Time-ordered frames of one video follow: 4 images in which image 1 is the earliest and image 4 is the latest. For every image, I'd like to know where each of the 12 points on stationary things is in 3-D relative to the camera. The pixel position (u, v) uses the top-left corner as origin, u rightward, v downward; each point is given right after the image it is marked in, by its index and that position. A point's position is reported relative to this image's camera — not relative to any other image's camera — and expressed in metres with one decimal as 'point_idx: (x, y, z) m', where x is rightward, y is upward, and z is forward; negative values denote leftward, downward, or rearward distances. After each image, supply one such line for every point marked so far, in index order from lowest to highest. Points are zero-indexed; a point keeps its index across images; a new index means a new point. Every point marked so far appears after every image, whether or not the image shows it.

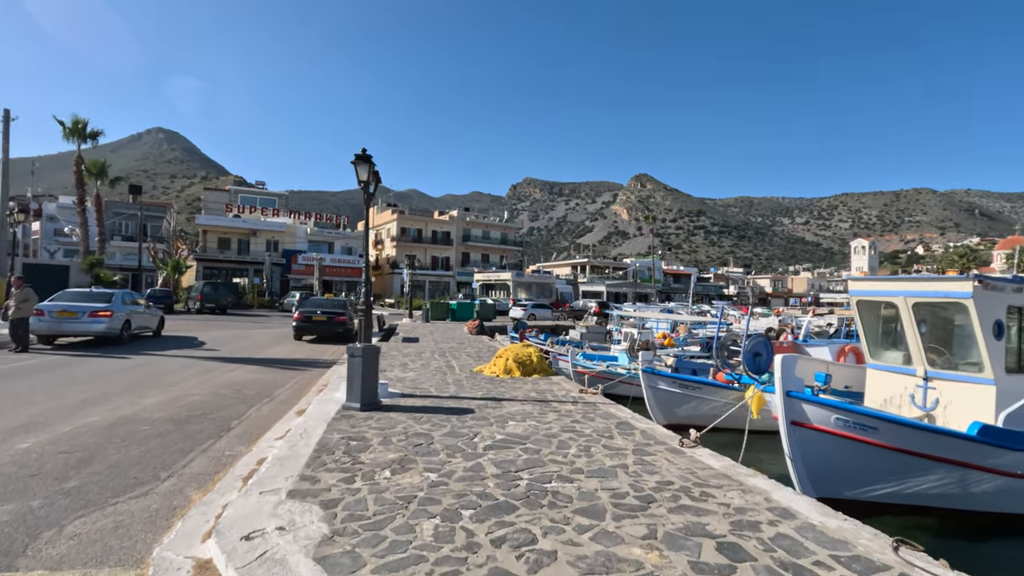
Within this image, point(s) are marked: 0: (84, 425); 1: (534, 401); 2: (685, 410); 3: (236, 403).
0: (-5.8, -1.9, +7.2) m
1: (+0.4, -1.8, +8.7) m
2: (+3.6, -2.5, +11.0) m
3: (-4.7, -2.0, +9.1) m
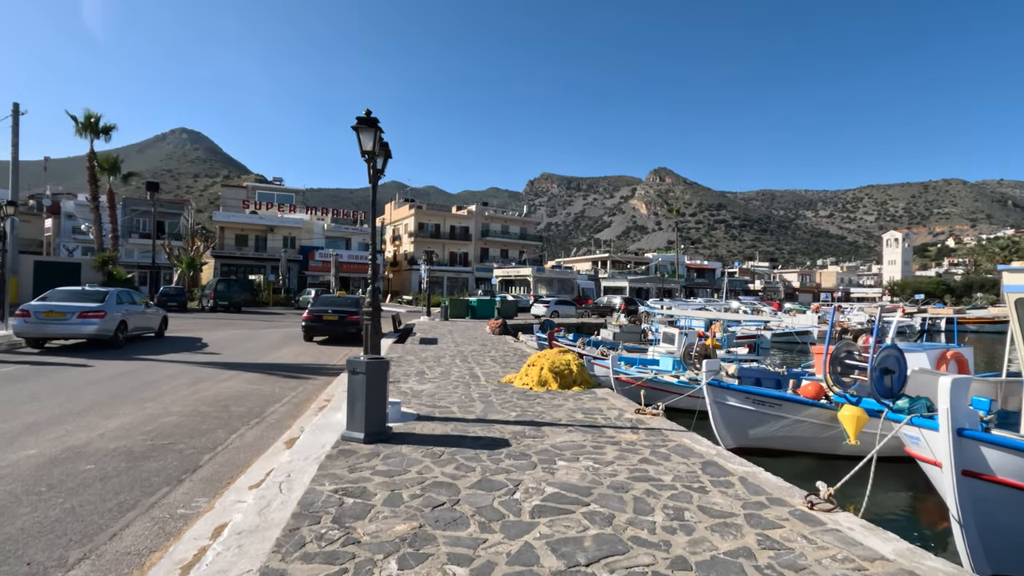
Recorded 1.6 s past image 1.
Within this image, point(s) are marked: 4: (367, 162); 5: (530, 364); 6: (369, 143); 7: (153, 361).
0: (-5.3, -1.8, +5.6) m
1: (+0.9, -1.8, +6.9) m
2: (+4.2, -2.4, +9.2) m
3: (-4.1, -1.9, +7.5) m
4: (-1.9, +1.7, +7.0) m
5: (+0.3, -1.5, +10.3) m
6: (-1.9, +1.9, +7.0) m
7: (-9.3, -1.9, +13.8) m
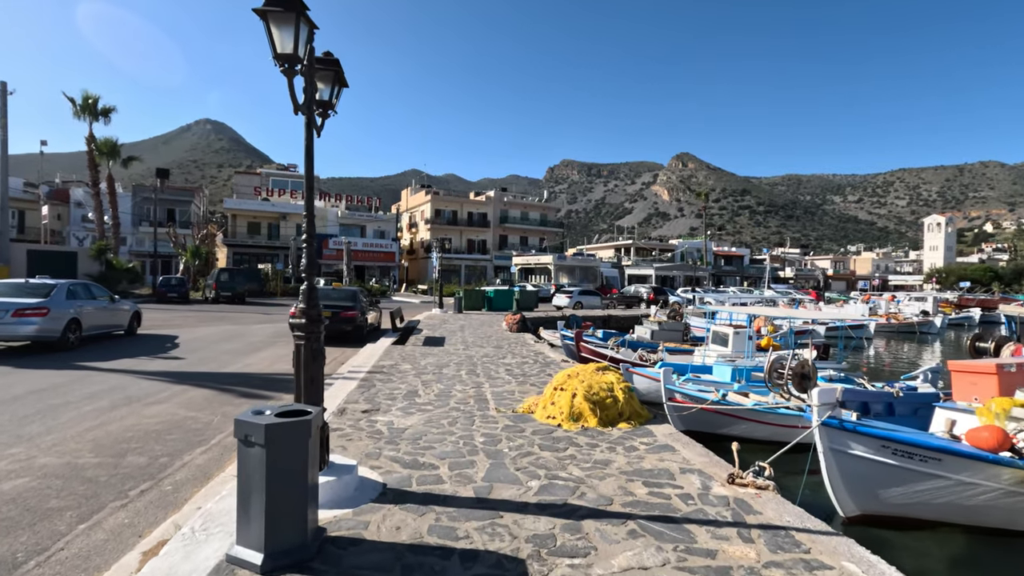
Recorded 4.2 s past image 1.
0: (-5.2, -1.9, +3.0) m
1: (+1.1, -1.8, +4.0) m
2: (+4.4, -2.4, +6.2) m
3: (-4.0, -1.9, +4.8) m
4: (-1.8, +1.7, +4.2) m
5: (+0.6, -1.4, +7.4) m
6: (-1.7, +1.9, +4.2) m
7: (-8.9, -1.7, +11.4) m
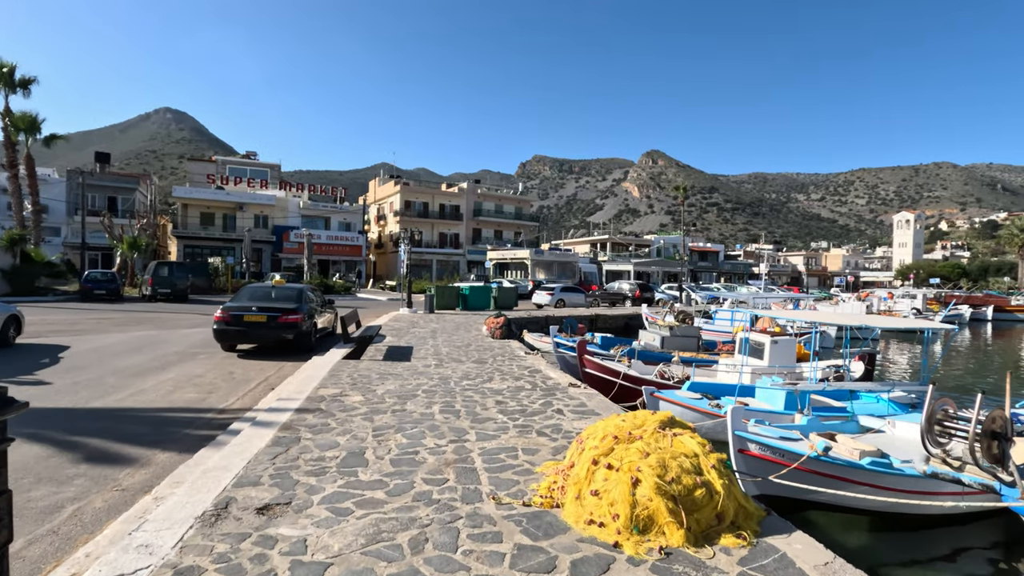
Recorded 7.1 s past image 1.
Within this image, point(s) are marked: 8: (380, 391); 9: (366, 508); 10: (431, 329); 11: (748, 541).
0: (-4.8, -1.9, -0.4) m
1: (+1.3, -1.8, +1.0) m
2: (+4.6, -2.4, +3.3) m
3: (-3.7, -2.0, +1.5) m
4: (-1.5, +1.6, +1.0) m
5: (+0.7, -1.4, +4.3) m
6: (-1.5, +1.9, +0.9) m
7: (-9.0, -1.7, +7.8) m
8: (-2.1, -1.6, +8.6) m
9: (-1.2, -1.8, +4.4) m
10: (-2.7, -1.3, +17.7) m
11: (+1.7, -1.8, +3.8) m
